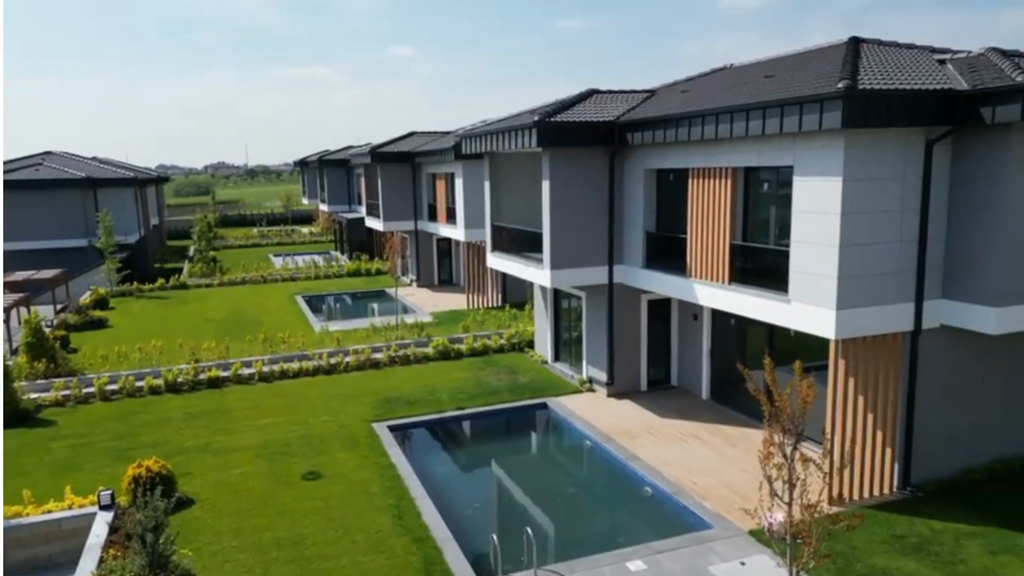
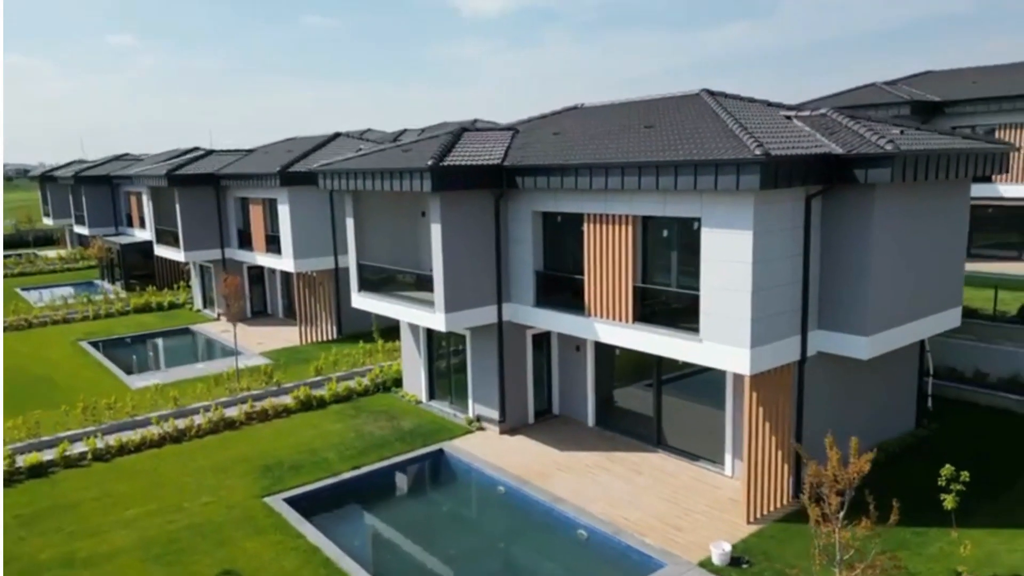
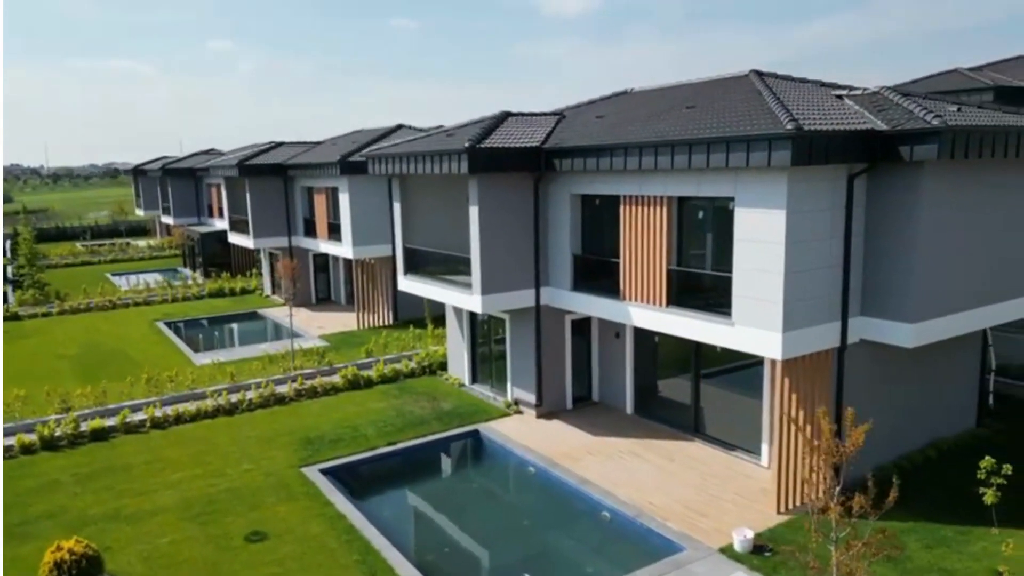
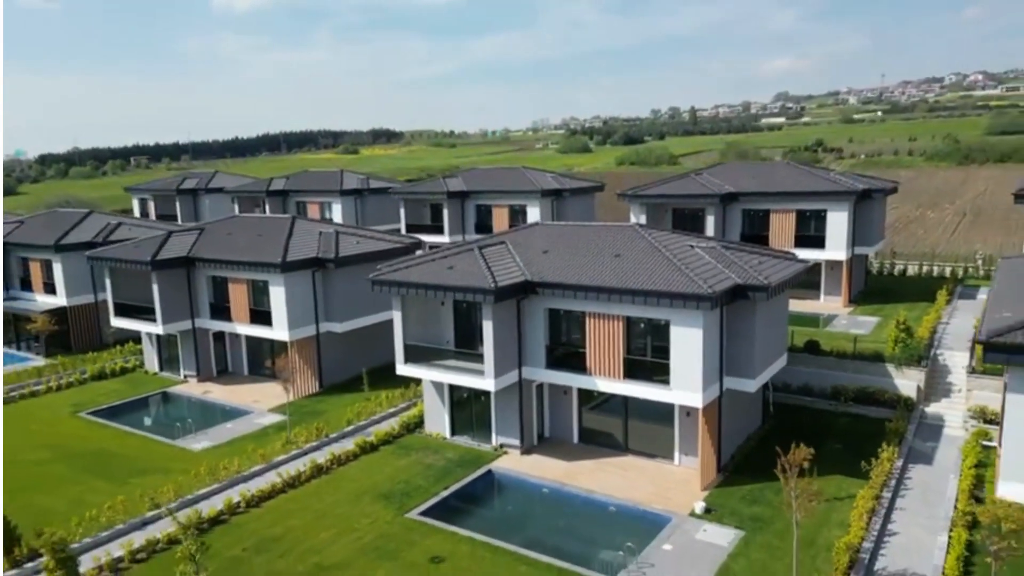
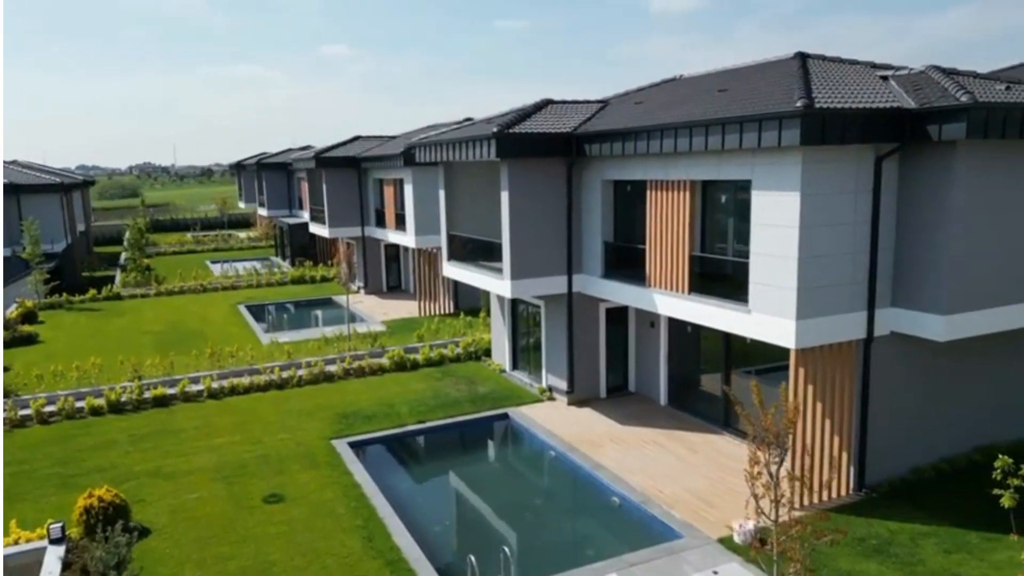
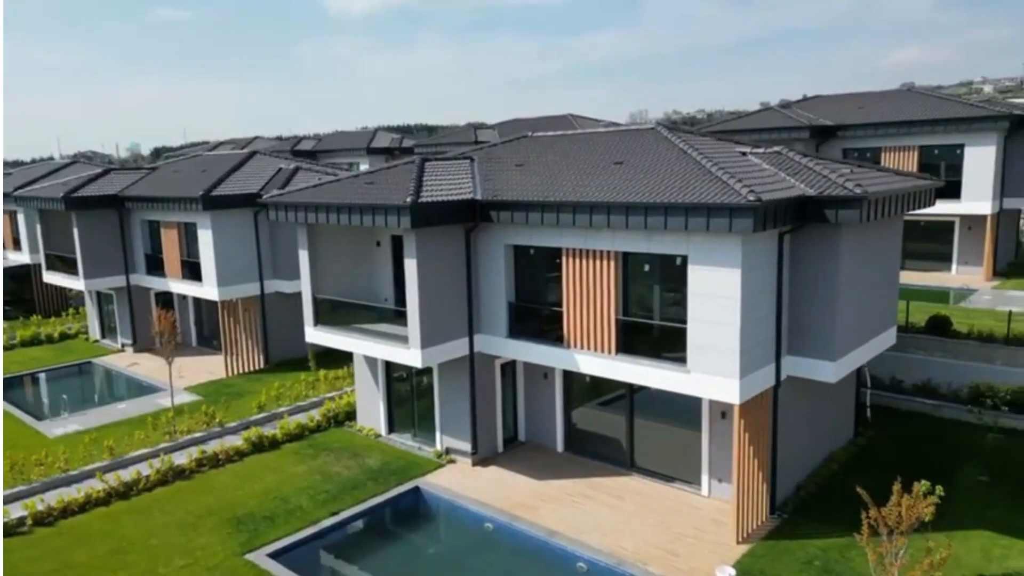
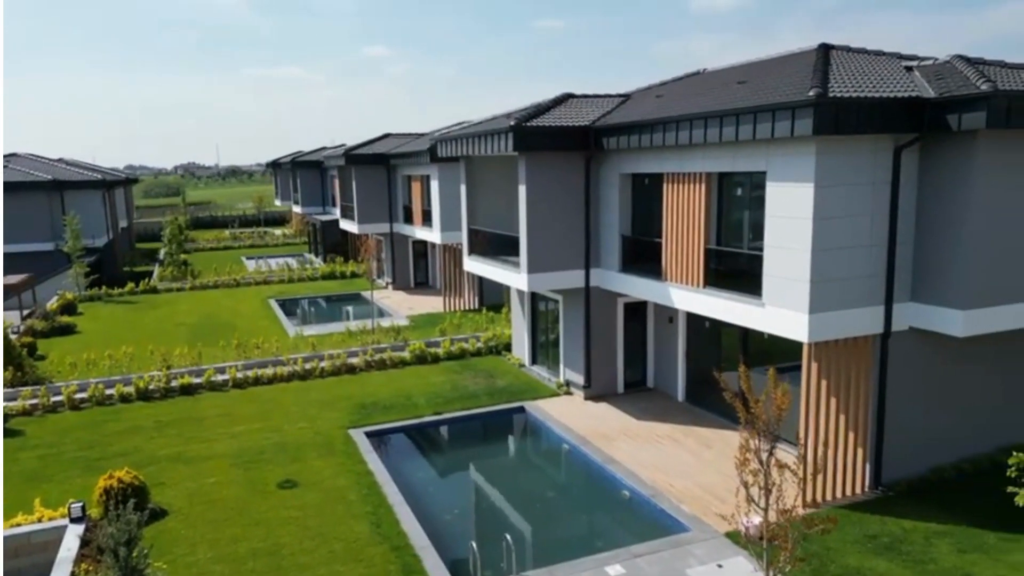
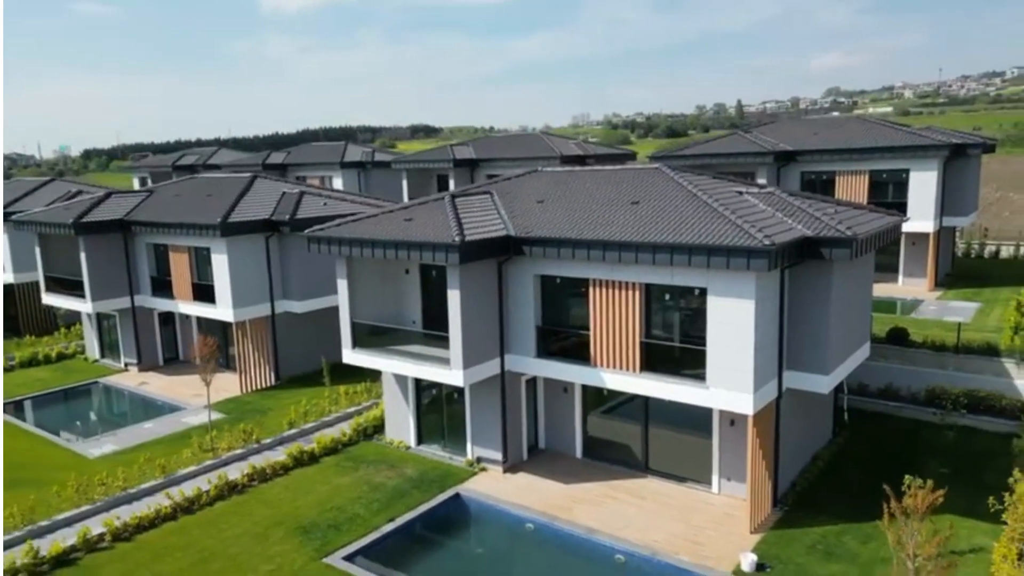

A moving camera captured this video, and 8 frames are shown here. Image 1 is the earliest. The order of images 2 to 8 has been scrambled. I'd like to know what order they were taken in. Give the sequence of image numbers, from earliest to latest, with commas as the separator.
7, 5, 3, 2, 6, 8, 4
